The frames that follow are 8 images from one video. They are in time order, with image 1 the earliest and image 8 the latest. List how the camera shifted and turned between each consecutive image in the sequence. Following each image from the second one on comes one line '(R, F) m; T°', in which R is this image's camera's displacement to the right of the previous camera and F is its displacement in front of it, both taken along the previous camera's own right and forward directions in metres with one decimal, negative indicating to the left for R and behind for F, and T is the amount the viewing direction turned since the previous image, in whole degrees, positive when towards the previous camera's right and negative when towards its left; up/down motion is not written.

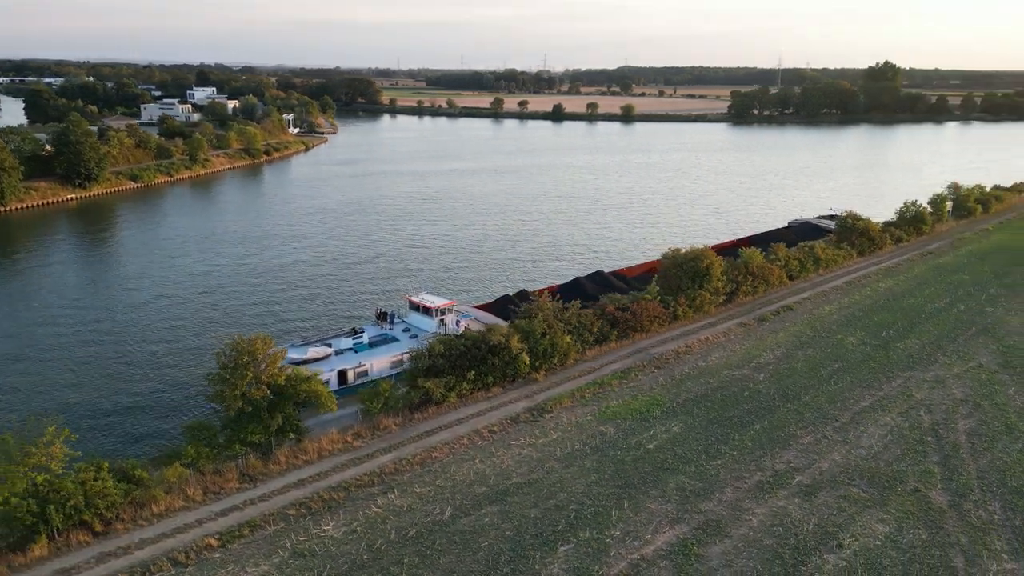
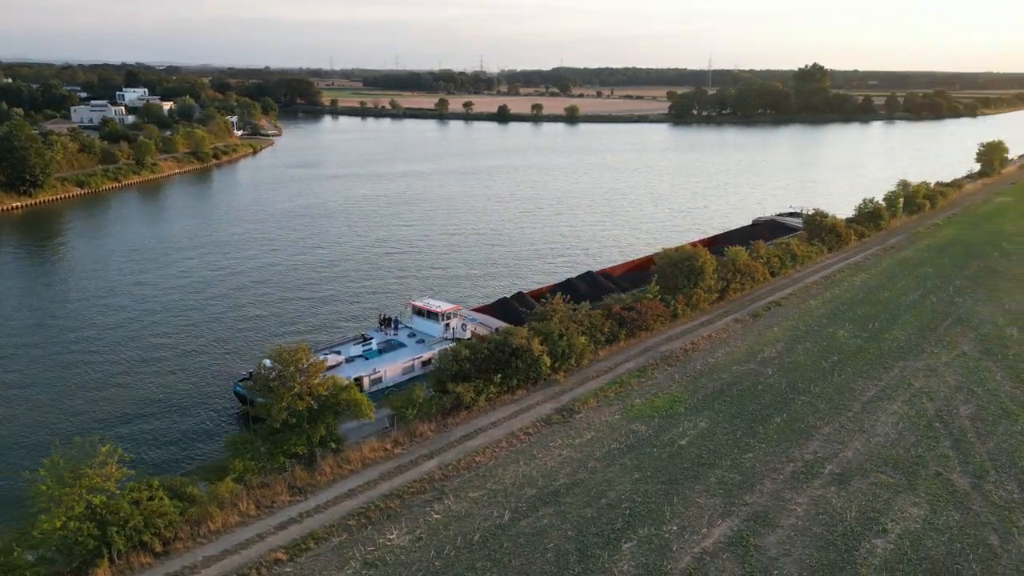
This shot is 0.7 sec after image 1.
(-1.6, 0.0) m; +5°
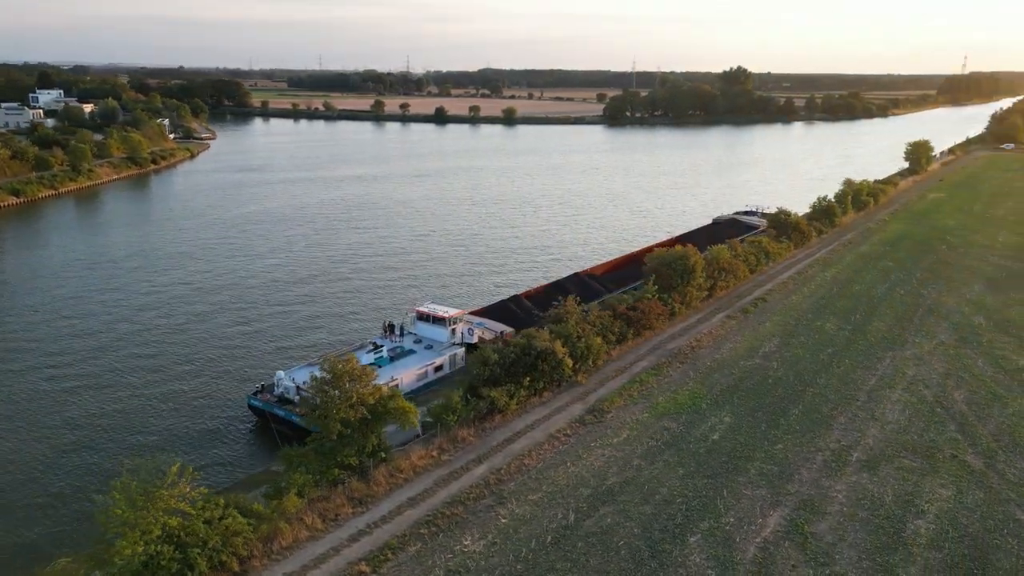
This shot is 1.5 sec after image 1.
(-1.8, 0.0) m; +5°
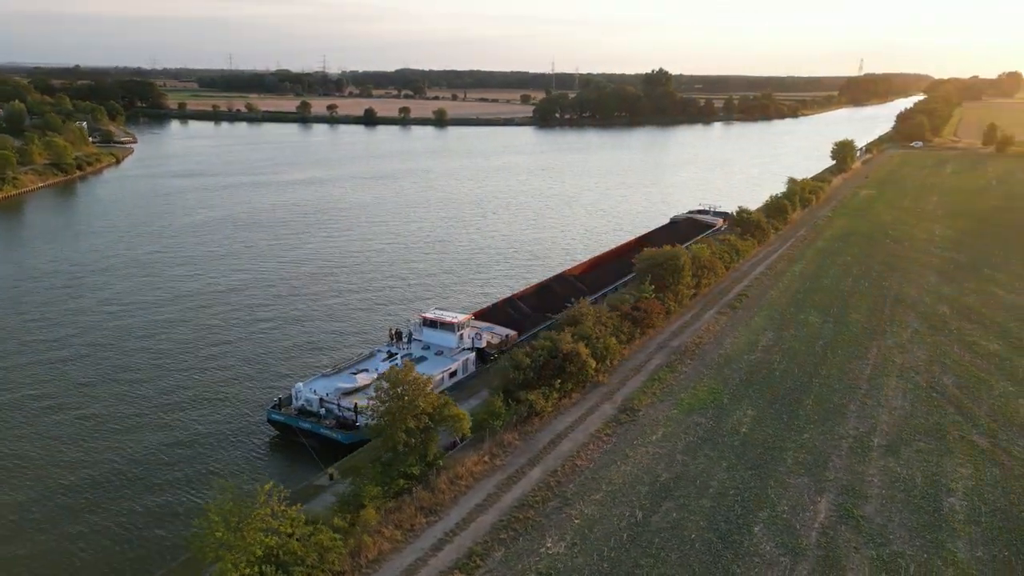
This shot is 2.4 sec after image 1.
(-2.0, 0.0) m; +6°
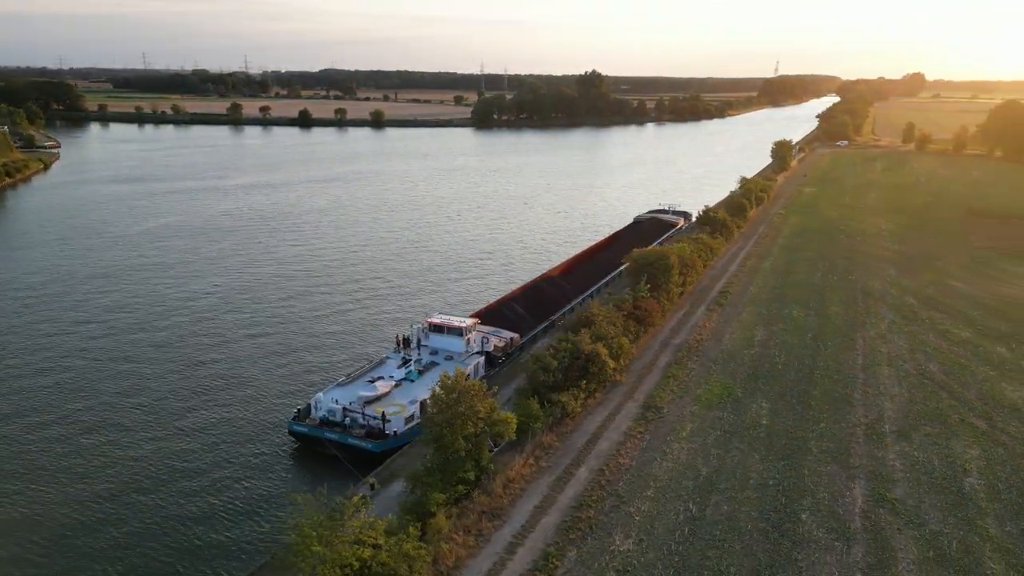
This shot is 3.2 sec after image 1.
(-1.7, 0.0) m; +5°
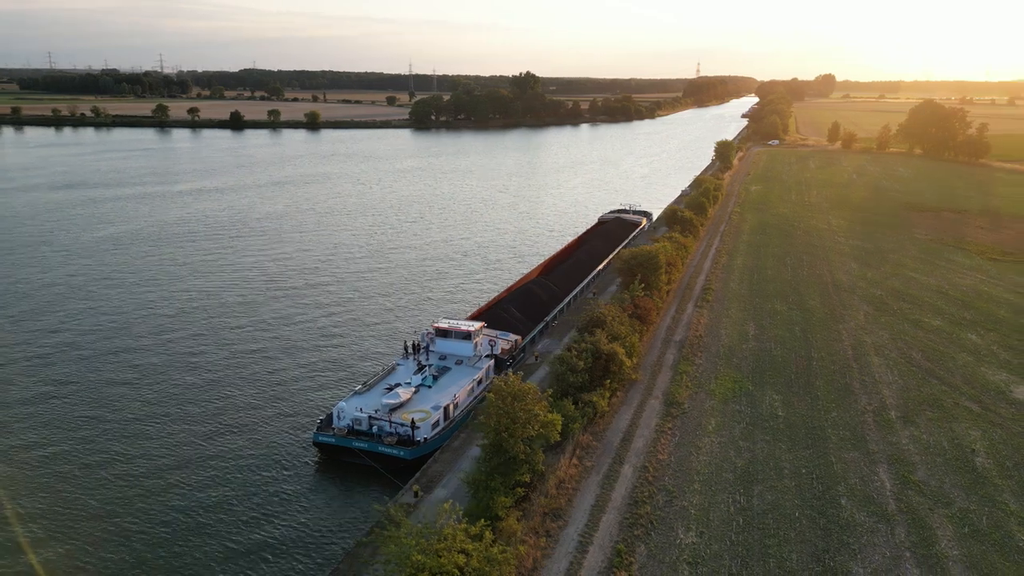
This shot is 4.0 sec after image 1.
(-1.7, 0.0) m; +5°
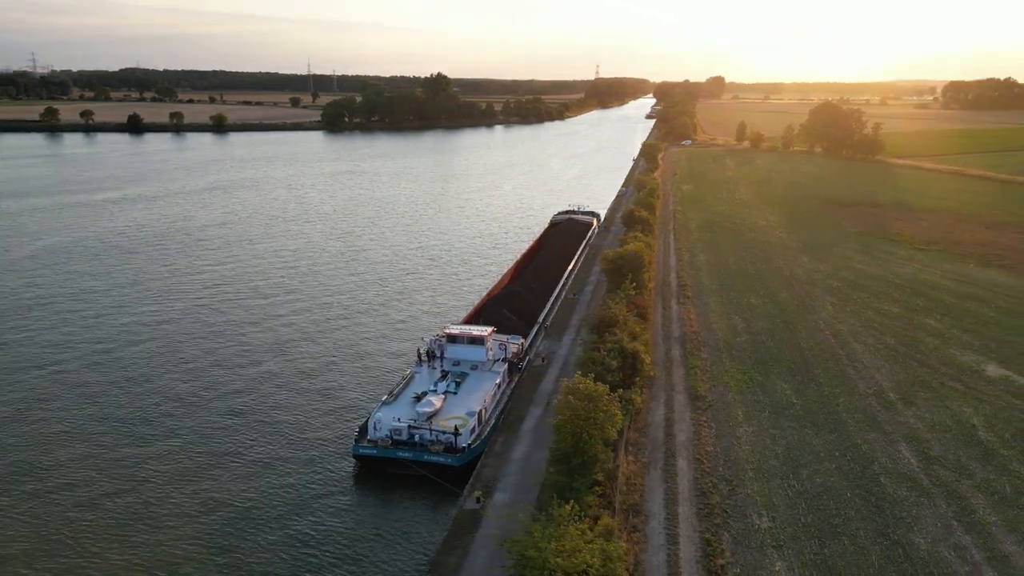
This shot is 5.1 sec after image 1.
(-2.4, 0.0) m; +7°
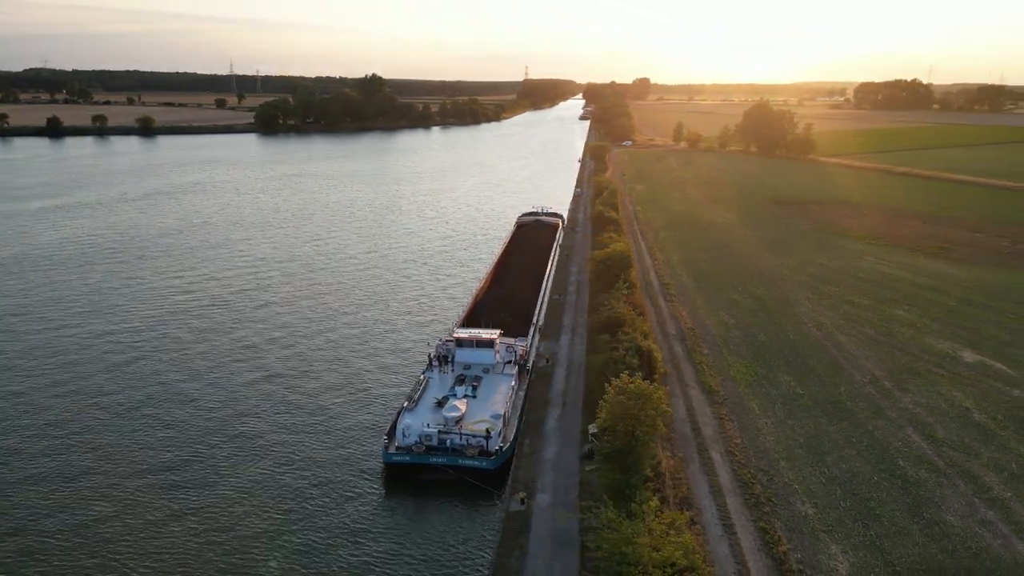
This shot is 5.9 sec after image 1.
(-1.8, -0.1) m; +5°
